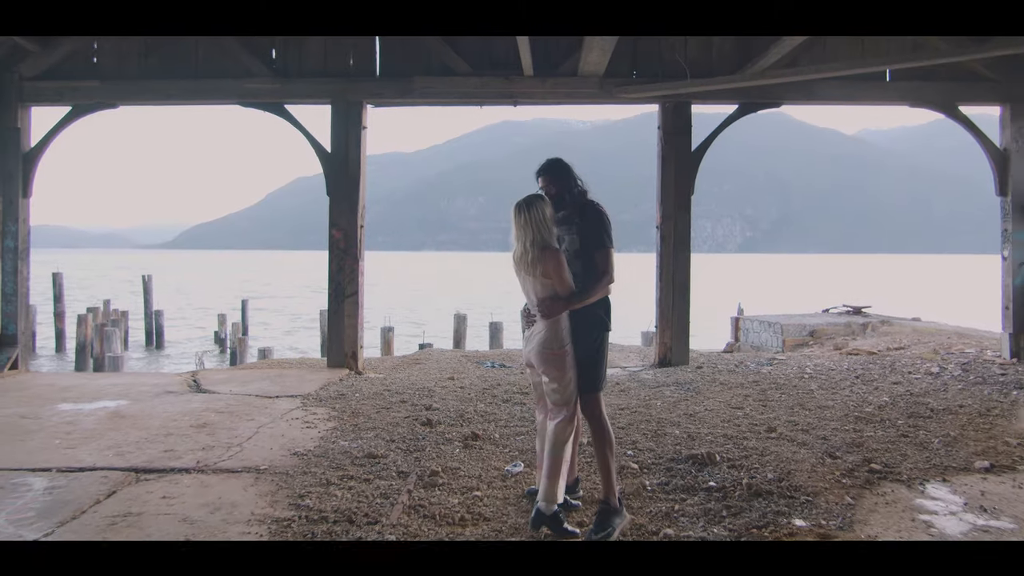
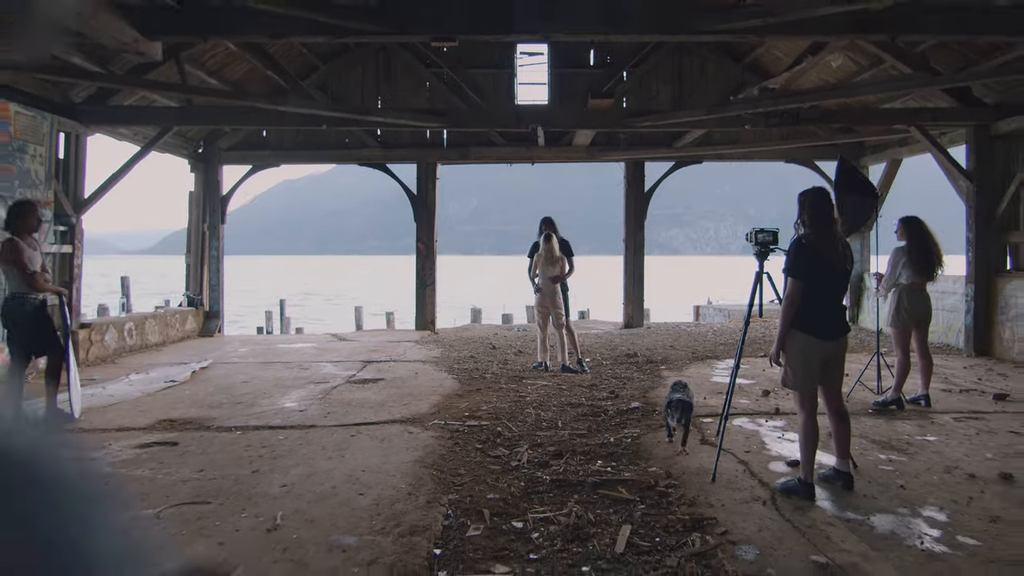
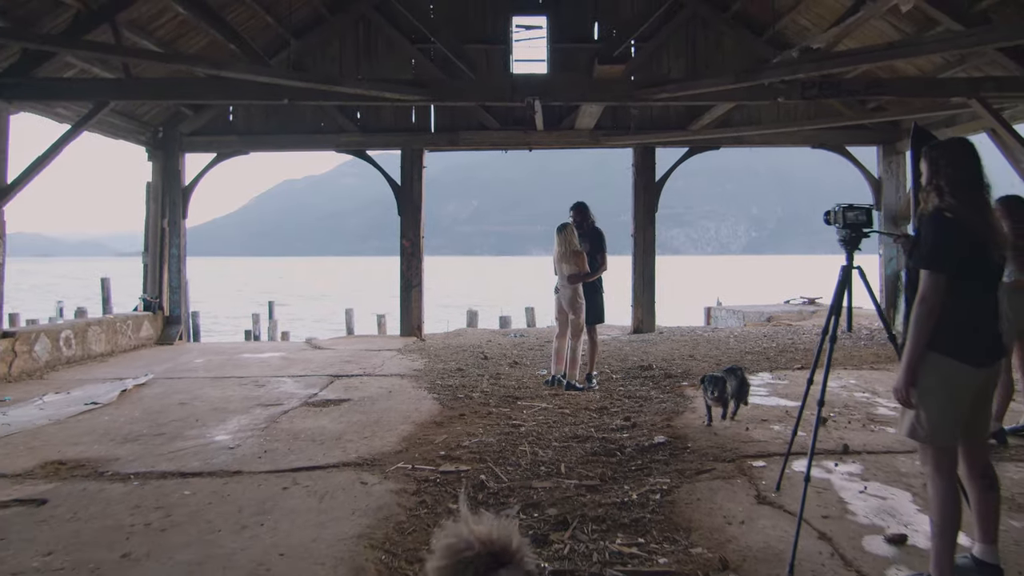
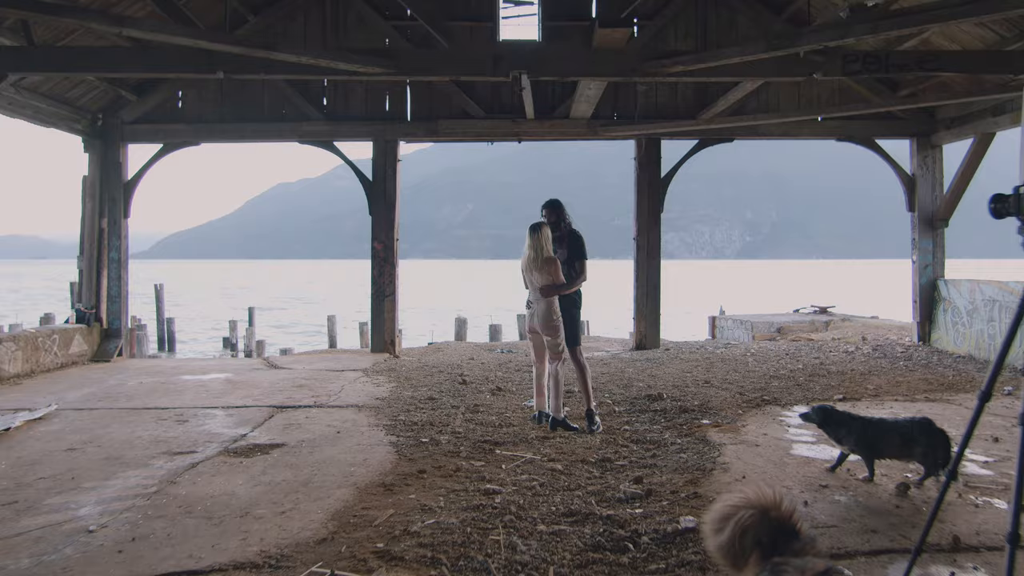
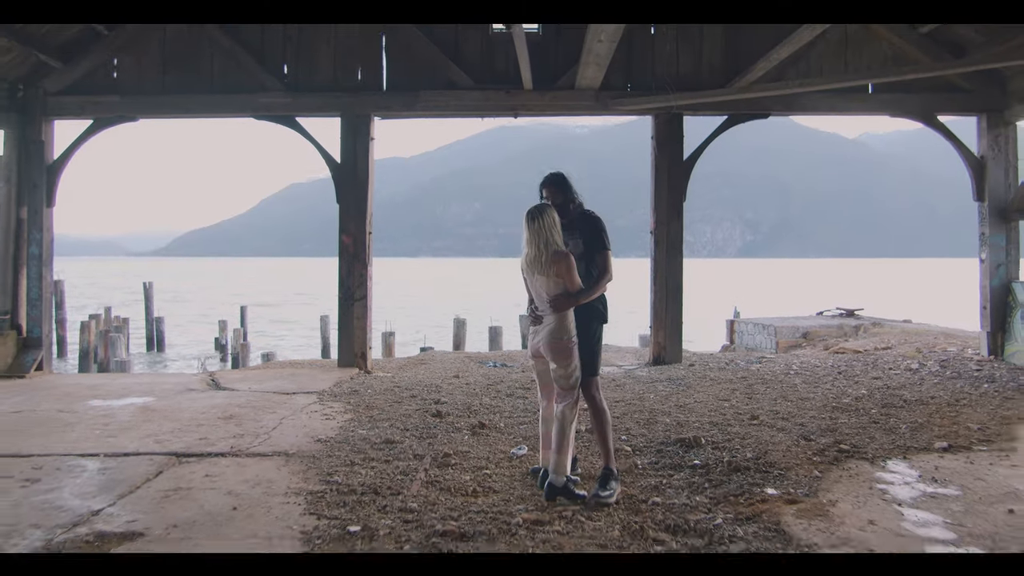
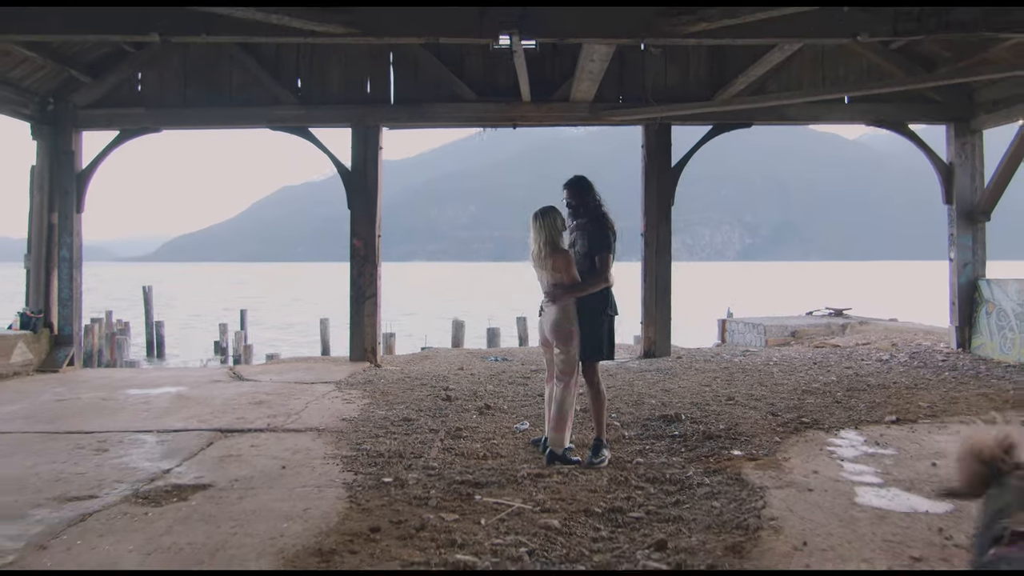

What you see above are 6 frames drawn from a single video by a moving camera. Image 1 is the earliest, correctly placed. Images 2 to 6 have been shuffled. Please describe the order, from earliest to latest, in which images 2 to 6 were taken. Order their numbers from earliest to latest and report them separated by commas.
5, 6, 4, 3, 2
